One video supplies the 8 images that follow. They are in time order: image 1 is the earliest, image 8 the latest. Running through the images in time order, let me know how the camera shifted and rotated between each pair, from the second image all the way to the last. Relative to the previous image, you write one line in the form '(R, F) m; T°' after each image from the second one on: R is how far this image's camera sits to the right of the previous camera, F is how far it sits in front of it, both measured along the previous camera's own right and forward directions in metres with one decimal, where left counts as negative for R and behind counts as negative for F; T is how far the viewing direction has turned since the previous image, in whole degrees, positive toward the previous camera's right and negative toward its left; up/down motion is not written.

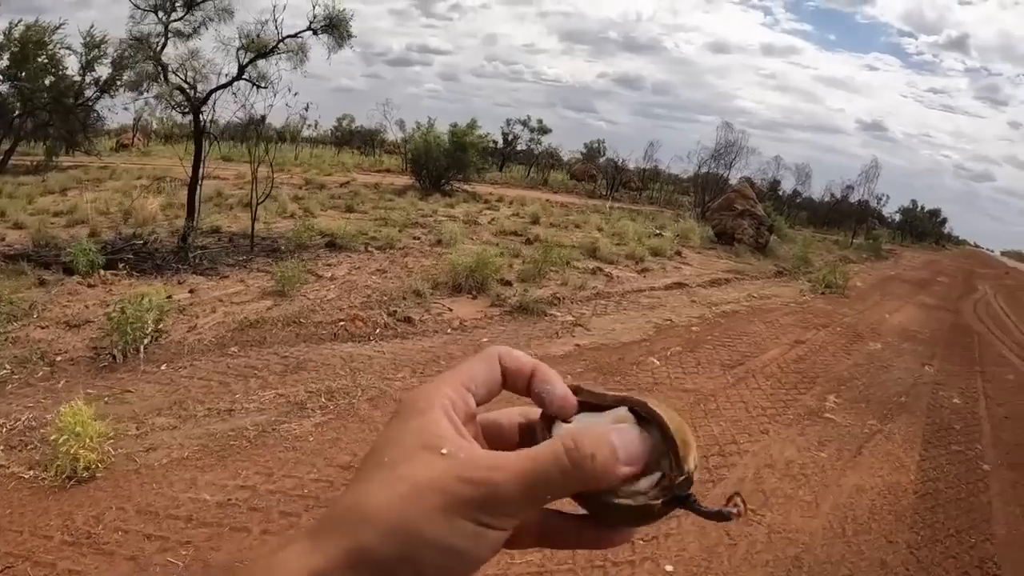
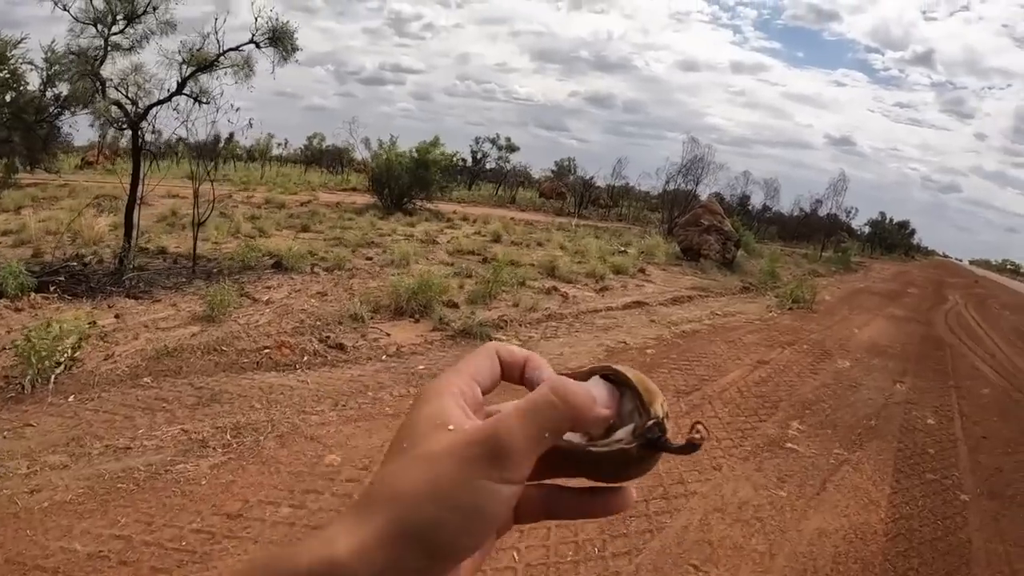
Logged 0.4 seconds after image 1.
(+0.6, +0.8) m; +2°
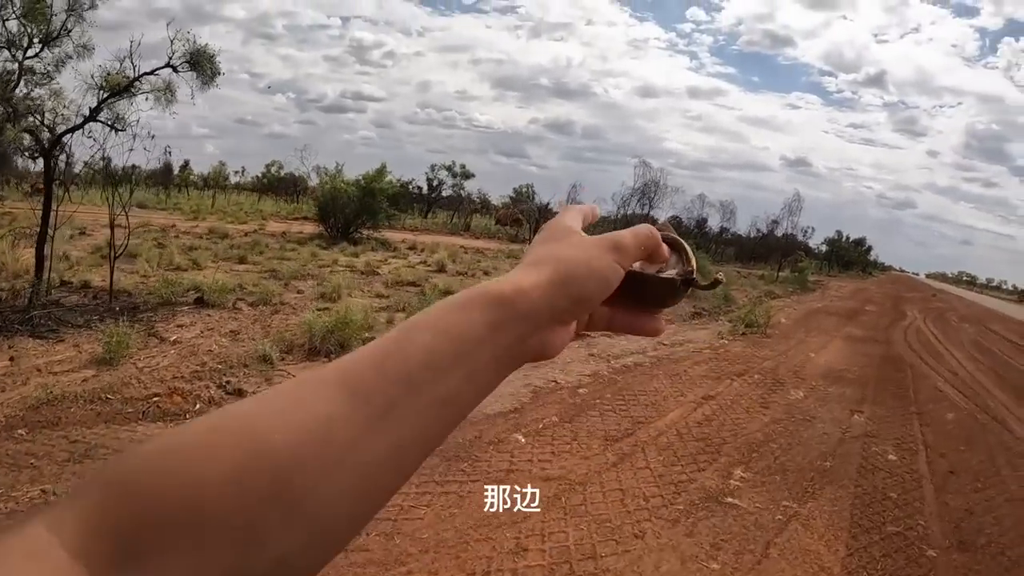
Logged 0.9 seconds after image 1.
(+0.7, +0.9) m; +2°
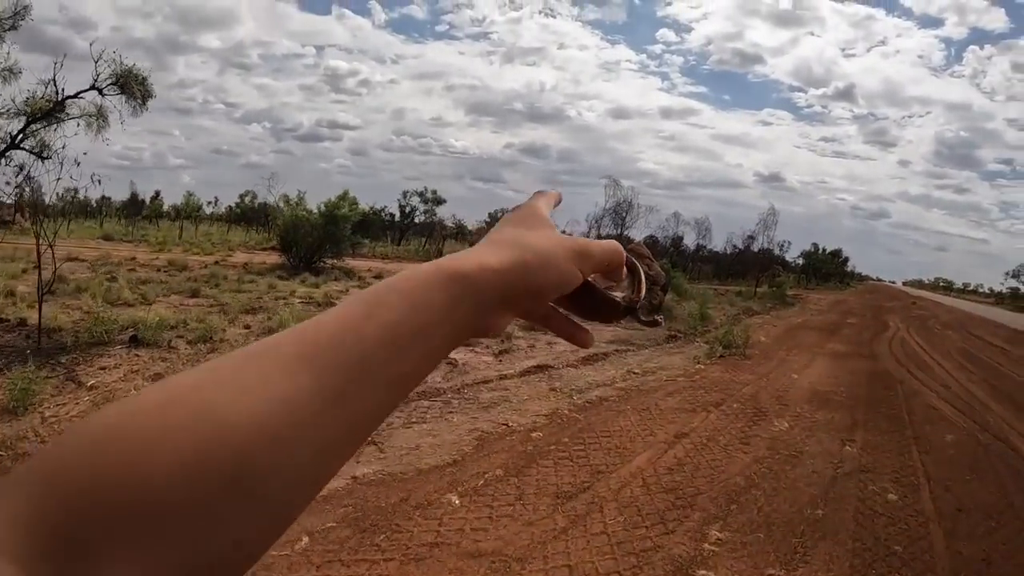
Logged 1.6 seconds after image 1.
(+0.5, +1.0) m; +1°
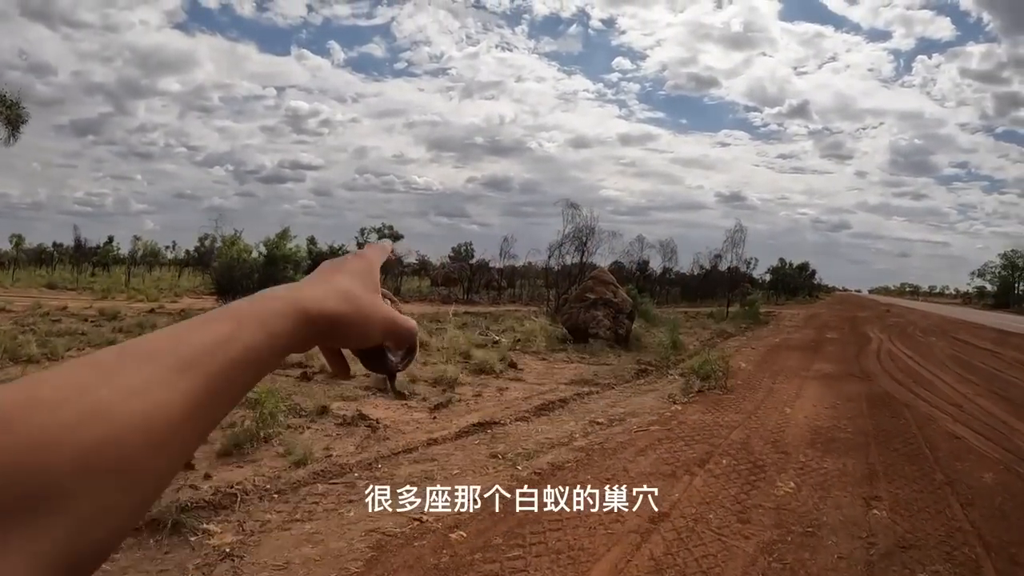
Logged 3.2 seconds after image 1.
(+0.5, +1.9) m; +2°
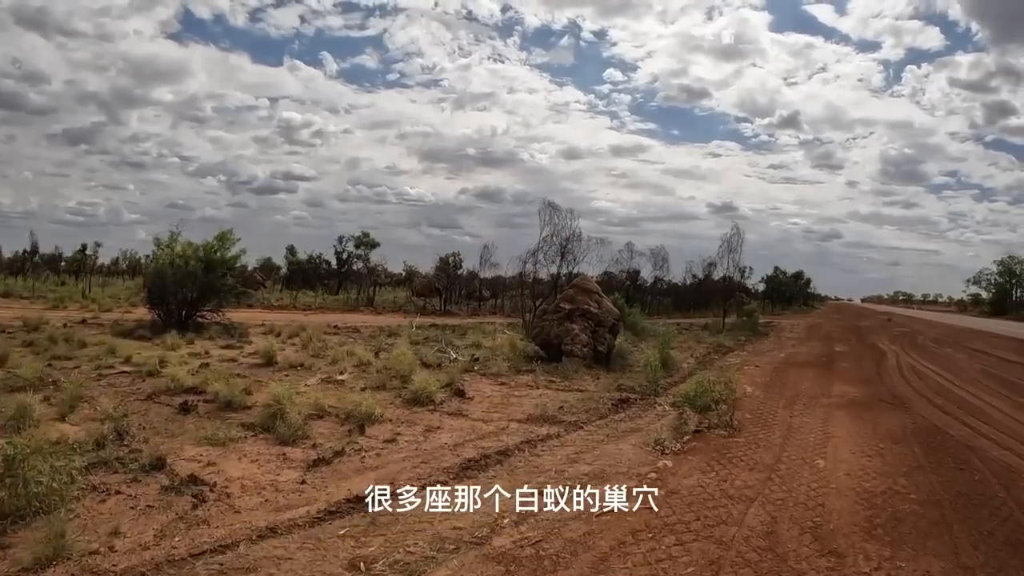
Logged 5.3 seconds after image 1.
(+0.8, +2.8) m; +1°
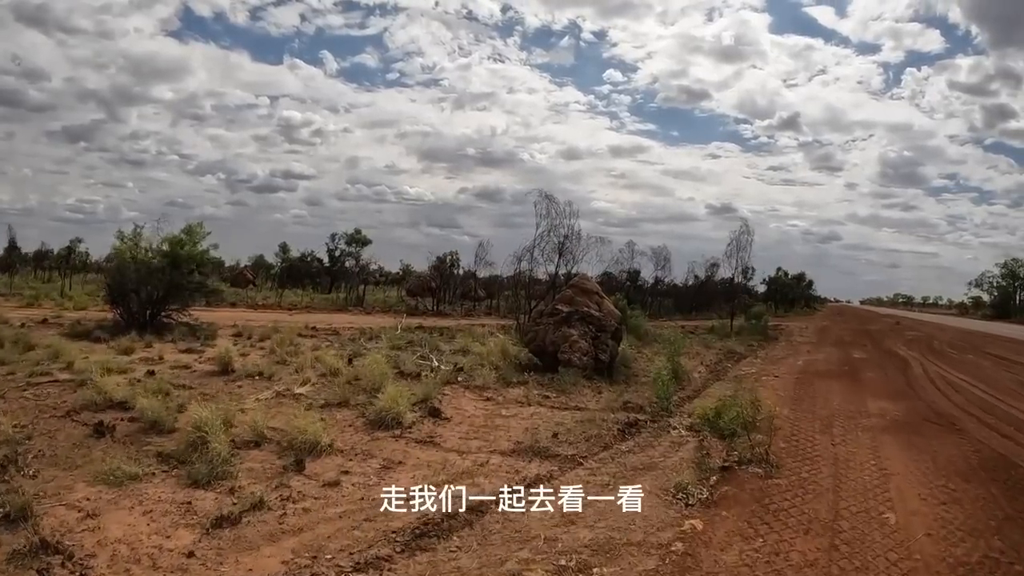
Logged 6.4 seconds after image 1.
(+0.2, +1.7) m; 0°
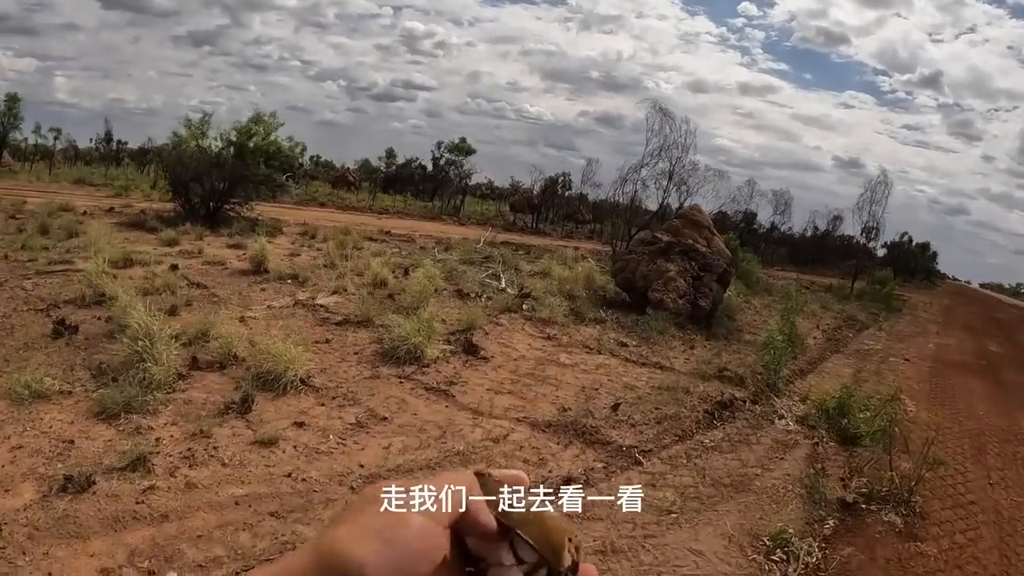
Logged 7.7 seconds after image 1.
(+0.3, +2.2) m; -8°
